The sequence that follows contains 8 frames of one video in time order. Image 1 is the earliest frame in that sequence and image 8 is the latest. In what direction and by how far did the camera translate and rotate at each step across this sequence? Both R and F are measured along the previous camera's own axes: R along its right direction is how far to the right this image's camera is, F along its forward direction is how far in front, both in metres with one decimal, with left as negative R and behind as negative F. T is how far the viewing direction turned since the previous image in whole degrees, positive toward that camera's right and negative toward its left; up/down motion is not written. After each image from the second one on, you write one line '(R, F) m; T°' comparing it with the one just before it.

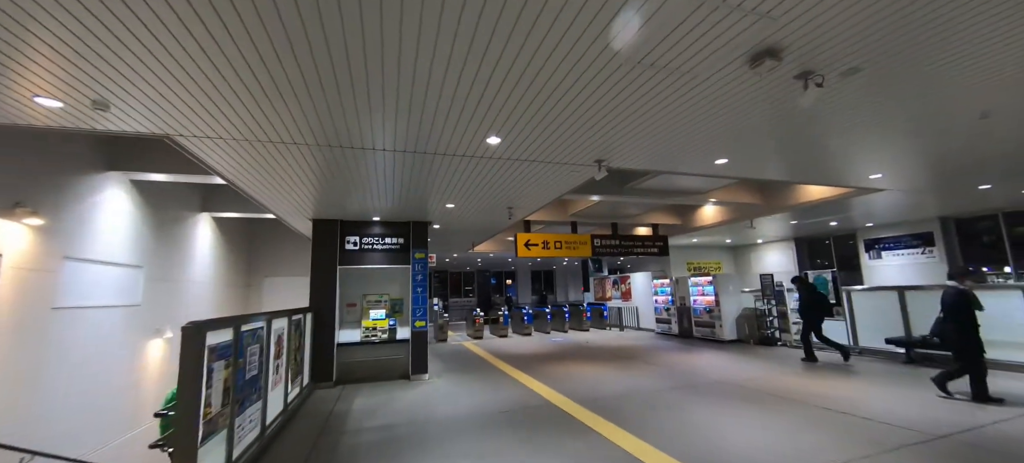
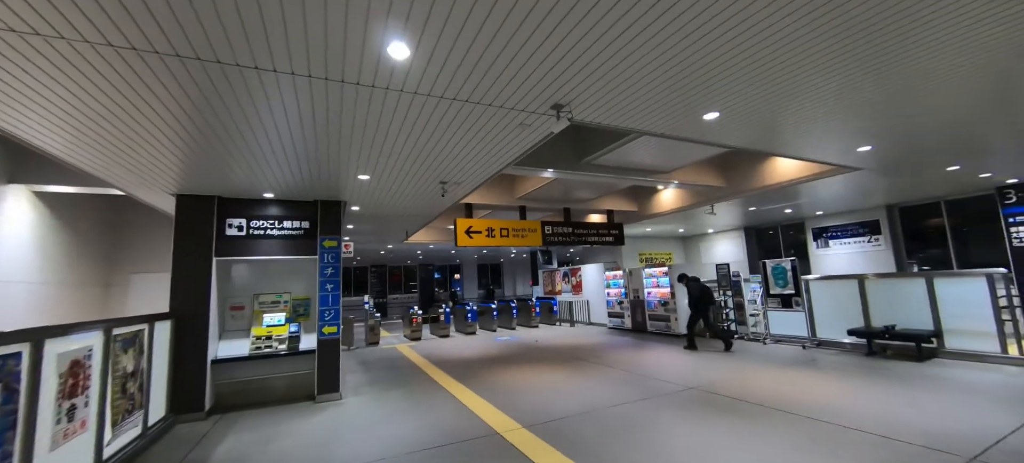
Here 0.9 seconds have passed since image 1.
(+0.2, +1.2) m; +7°
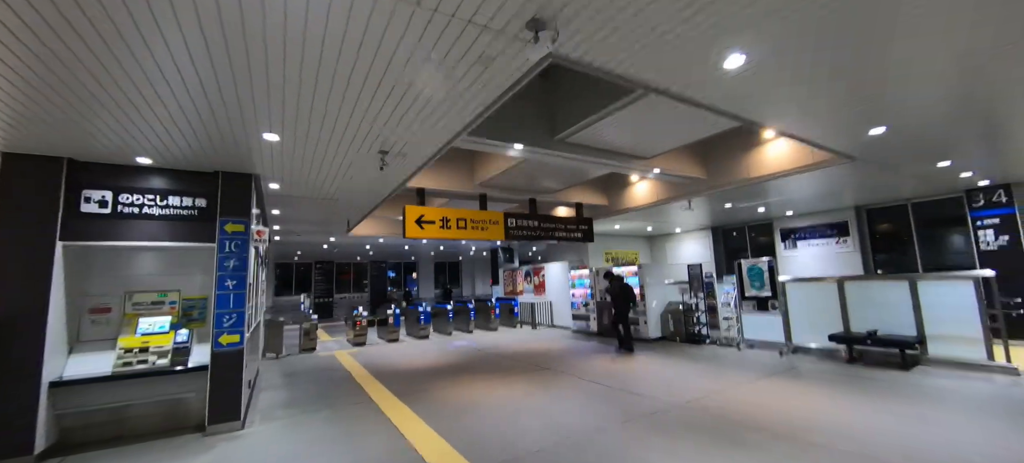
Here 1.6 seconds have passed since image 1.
(0.0, +1.0) m; +6°
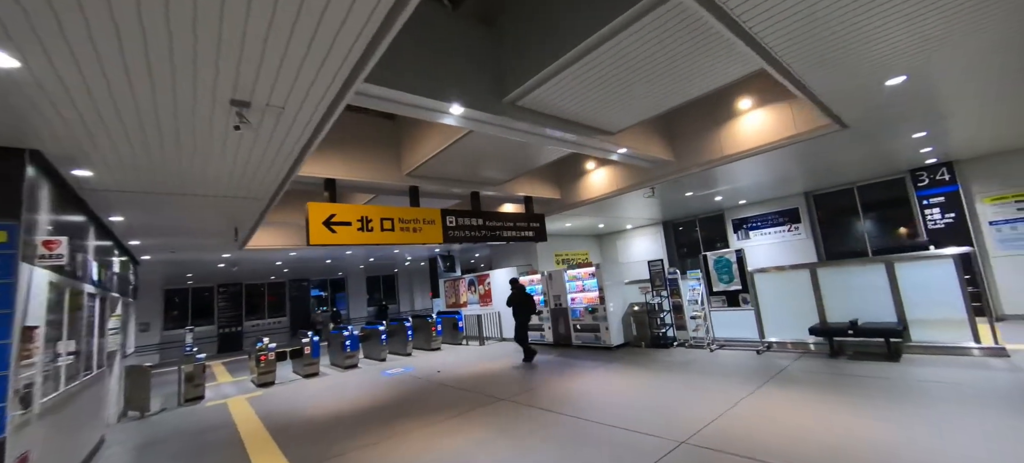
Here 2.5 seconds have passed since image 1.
(0.0, +1.3) m; +9°
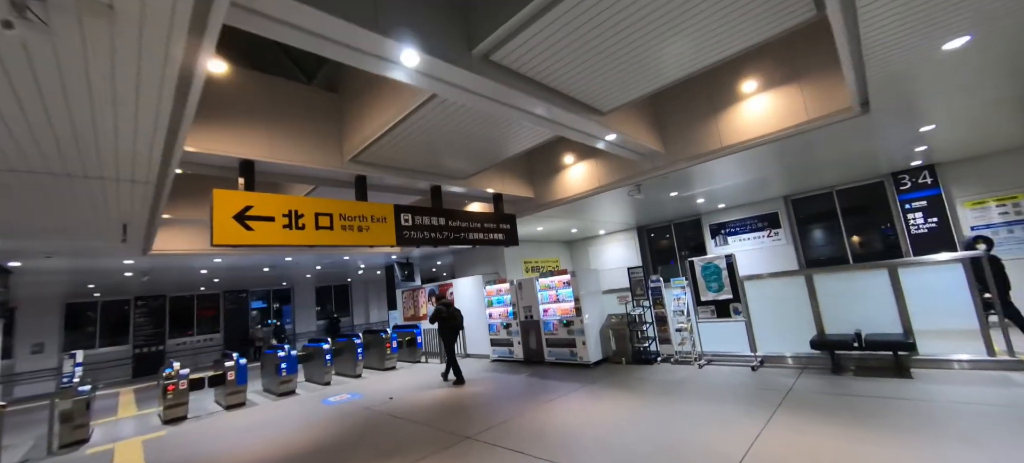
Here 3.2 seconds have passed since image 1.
(-0.1, +0.9) m; +5°
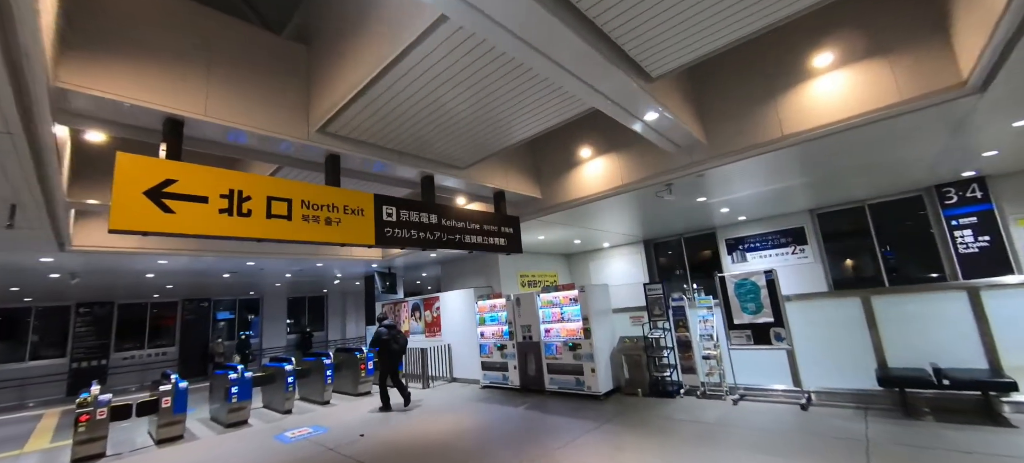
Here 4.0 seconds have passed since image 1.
(-0.2, +1.0) m; +2°
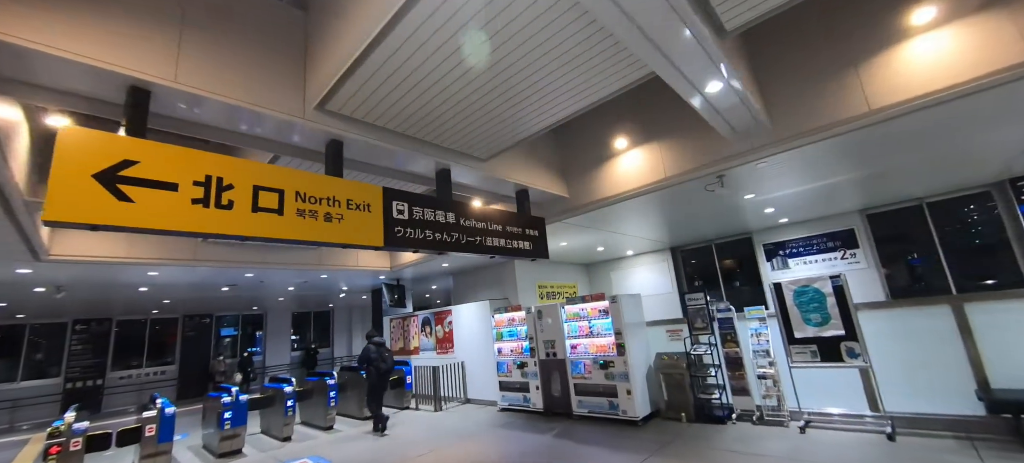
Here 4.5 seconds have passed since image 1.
(-0.2, +0.6) m; -1°
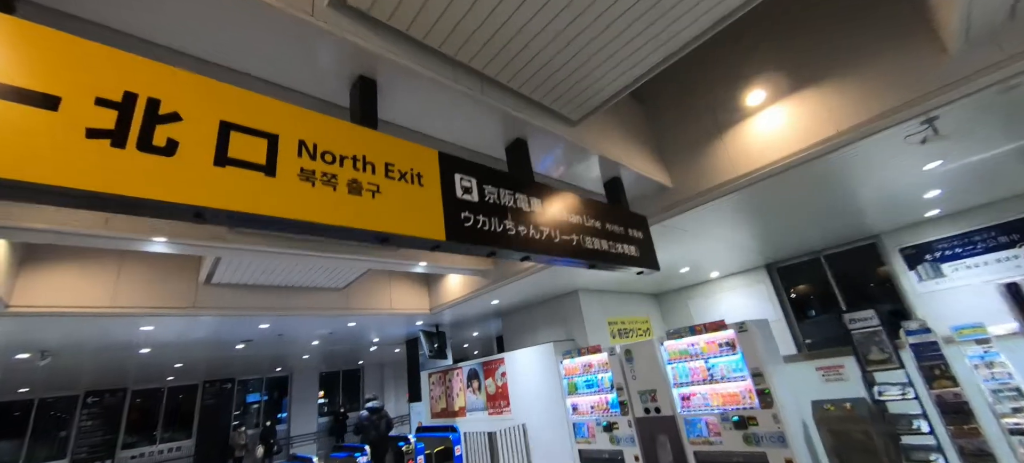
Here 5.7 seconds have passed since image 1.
(-0.6, +1.4) m; -3°
